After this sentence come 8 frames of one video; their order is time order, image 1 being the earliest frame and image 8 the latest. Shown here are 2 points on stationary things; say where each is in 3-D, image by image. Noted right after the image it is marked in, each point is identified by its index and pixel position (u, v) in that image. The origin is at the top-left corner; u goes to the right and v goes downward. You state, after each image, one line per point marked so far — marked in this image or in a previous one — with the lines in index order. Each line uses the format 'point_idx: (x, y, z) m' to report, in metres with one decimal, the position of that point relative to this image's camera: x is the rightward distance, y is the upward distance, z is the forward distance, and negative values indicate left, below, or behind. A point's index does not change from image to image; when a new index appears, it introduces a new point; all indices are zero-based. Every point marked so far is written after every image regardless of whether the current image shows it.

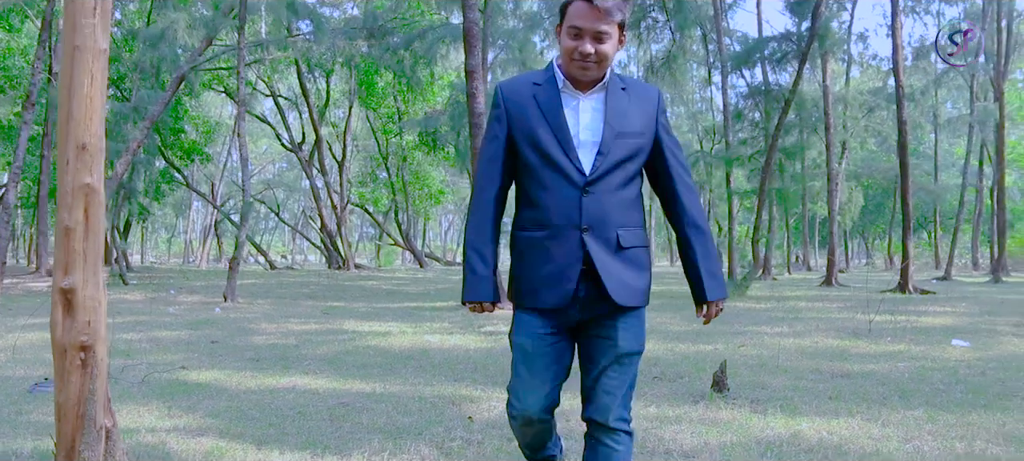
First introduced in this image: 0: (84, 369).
0: (-1.5, -0.5, +2.8) m
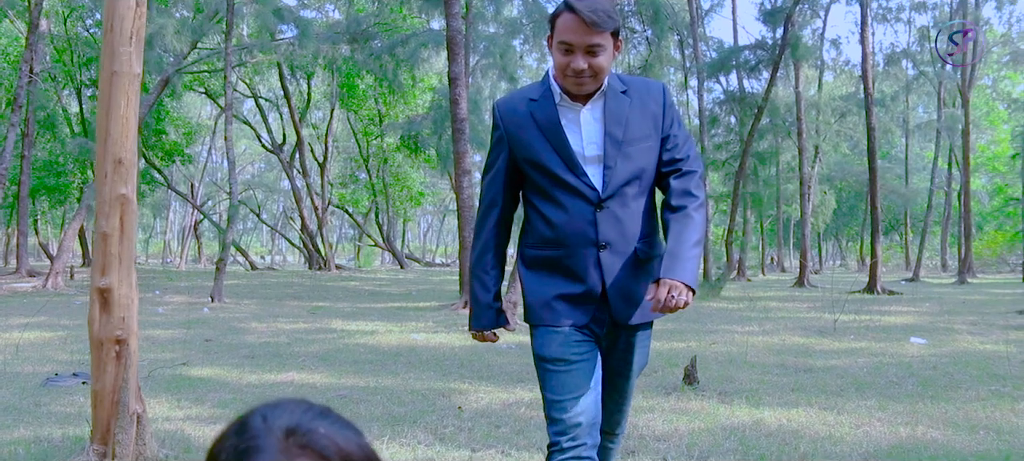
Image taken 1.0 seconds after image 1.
0: (-1.5, -0.5, +3.2) m
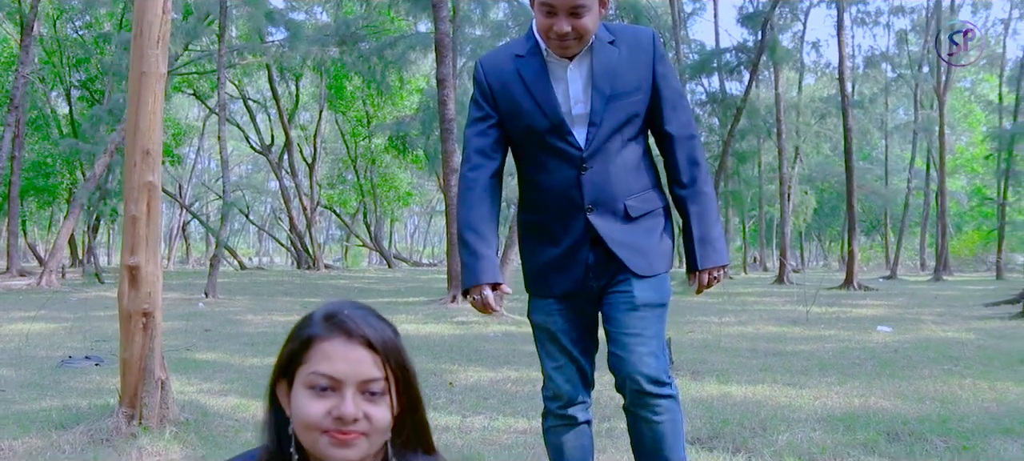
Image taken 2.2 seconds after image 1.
0: (-1.6, -0.4, +3.5) m
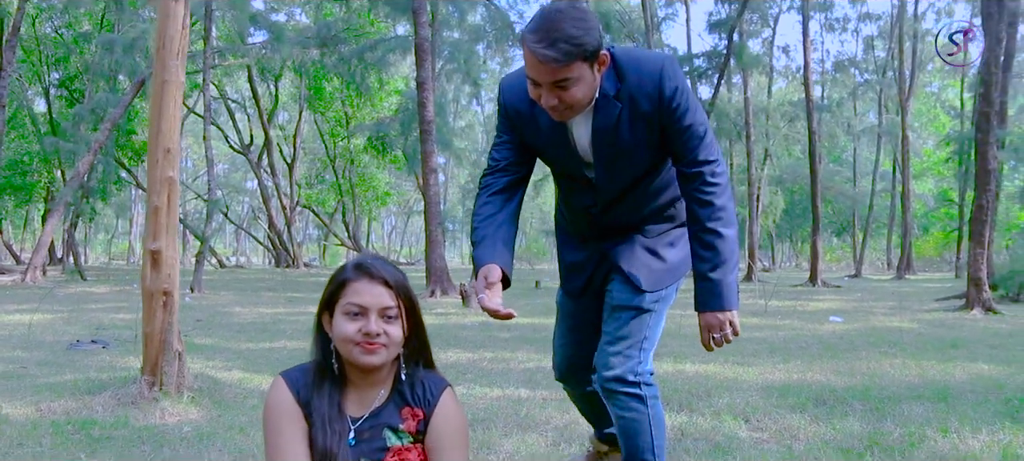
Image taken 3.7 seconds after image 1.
0: (-1.7, -0.4, +4.0) m
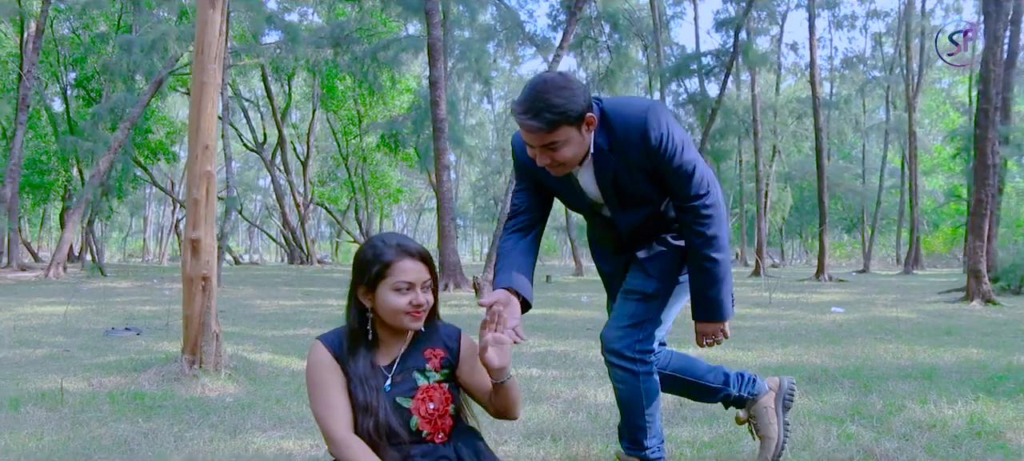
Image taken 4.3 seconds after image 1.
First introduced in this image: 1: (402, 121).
0: (-1.6, -0.3, +4.3) m
1: (-2.4, +2.4, +17.6) m
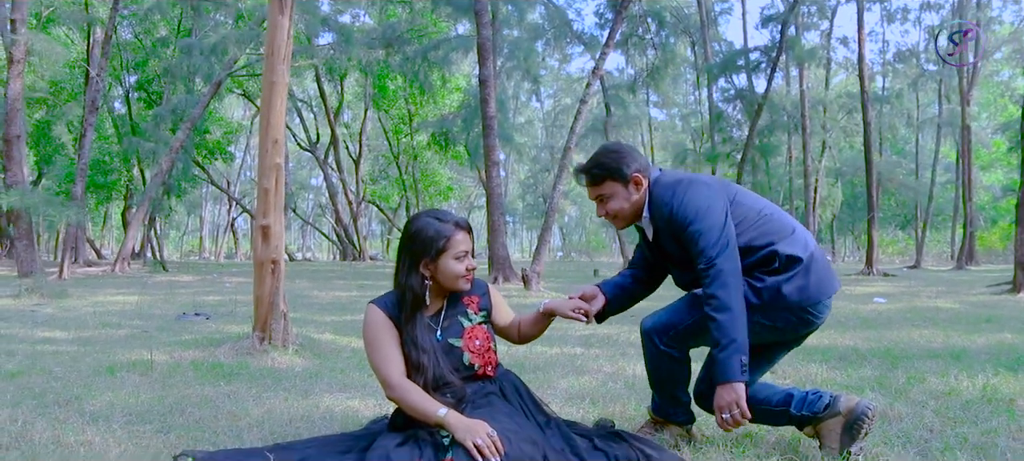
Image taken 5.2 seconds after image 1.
0: (-1.4, -0.3, +4.7) m
1: (-1.4, +2.5, +18.1) m
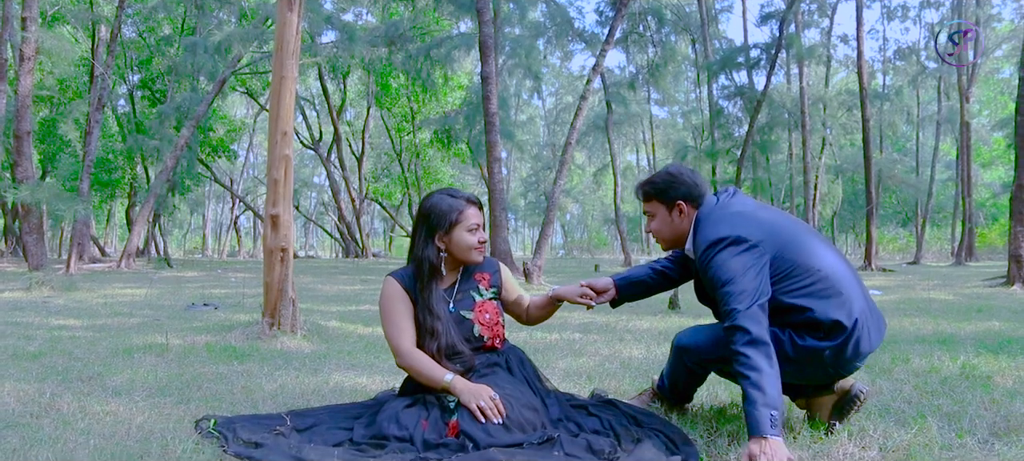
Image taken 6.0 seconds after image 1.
0: (-1.4, -0.2, +4.9) m
1: (-1.3, +2.6, +18.2) m
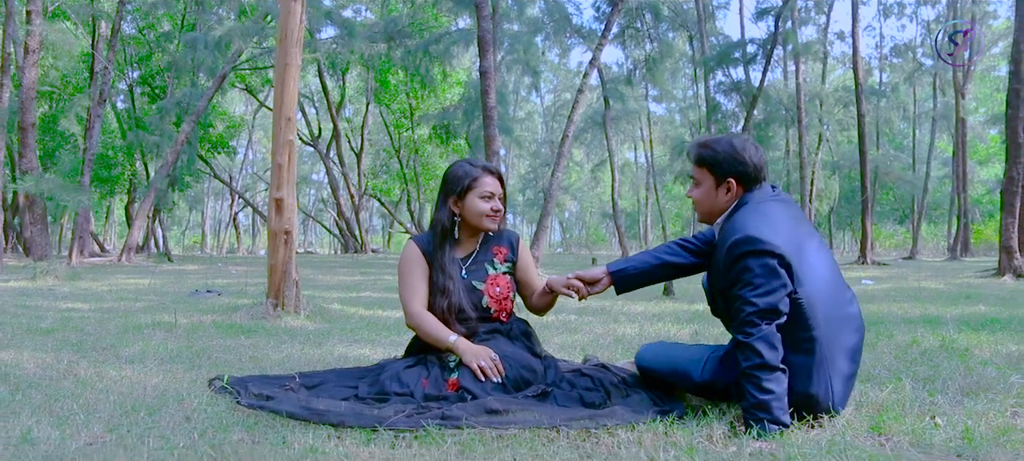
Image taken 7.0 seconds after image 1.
0: (-1.4, -0.1, +5.1) m
1: (-1.4, +2.7, +18.4) m
